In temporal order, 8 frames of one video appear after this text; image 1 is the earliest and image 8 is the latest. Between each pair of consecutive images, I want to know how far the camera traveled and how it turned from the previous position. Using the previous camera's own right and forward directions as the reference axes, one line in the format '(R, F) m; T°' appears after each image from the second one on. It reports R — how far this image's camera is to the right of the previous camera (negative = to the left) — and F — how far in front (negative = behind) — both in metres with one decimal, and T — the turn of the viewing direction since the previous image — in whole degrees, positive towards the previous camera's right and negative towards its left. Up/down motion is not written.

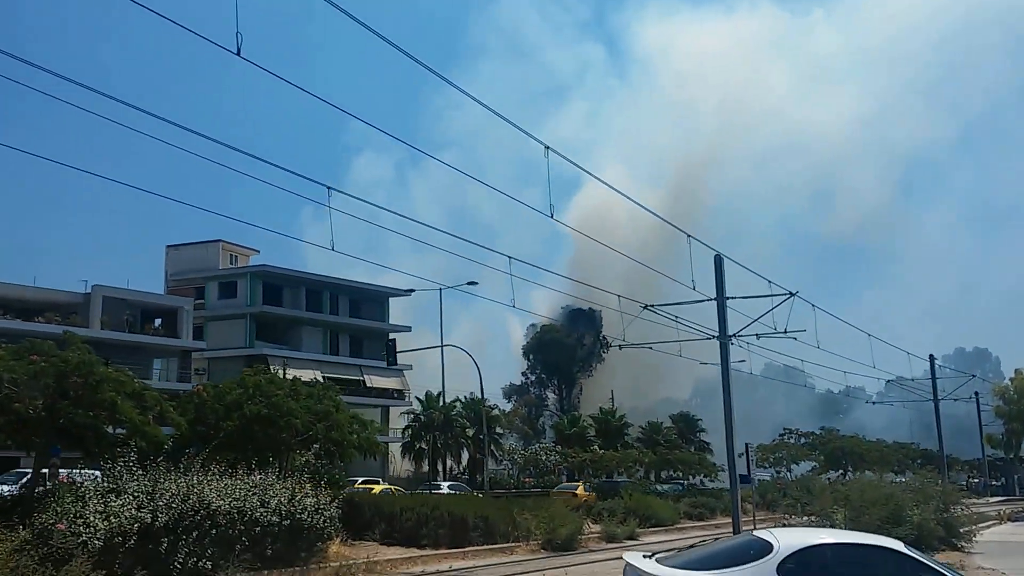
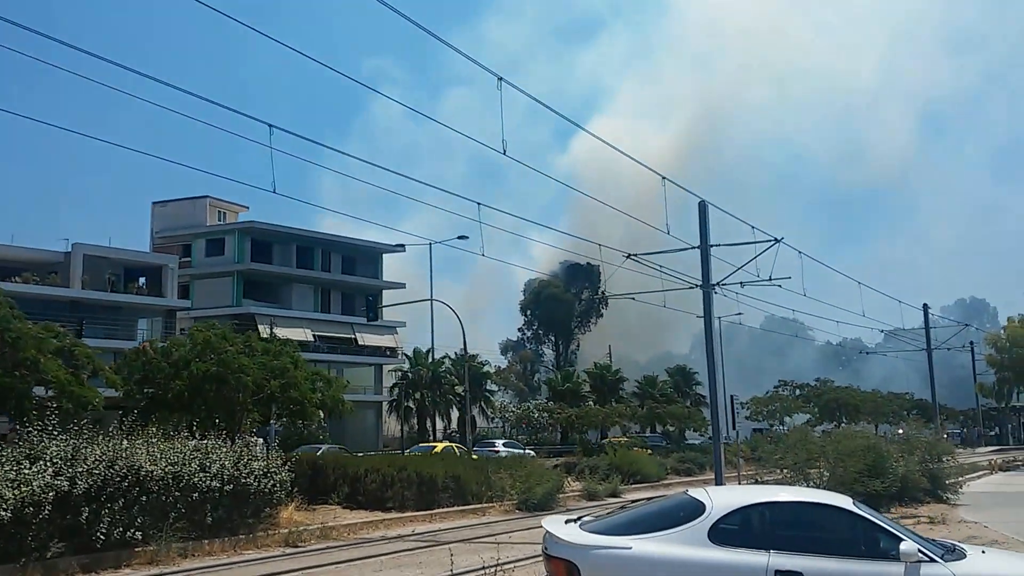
(+0.6, +1.0) m; 0°
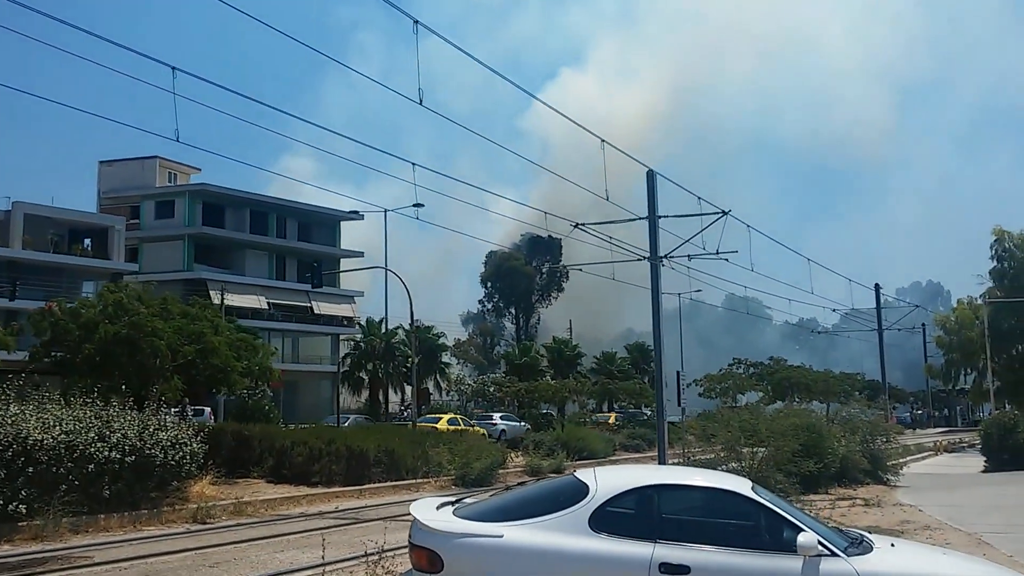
(+0.6, +0.7) m; +1°
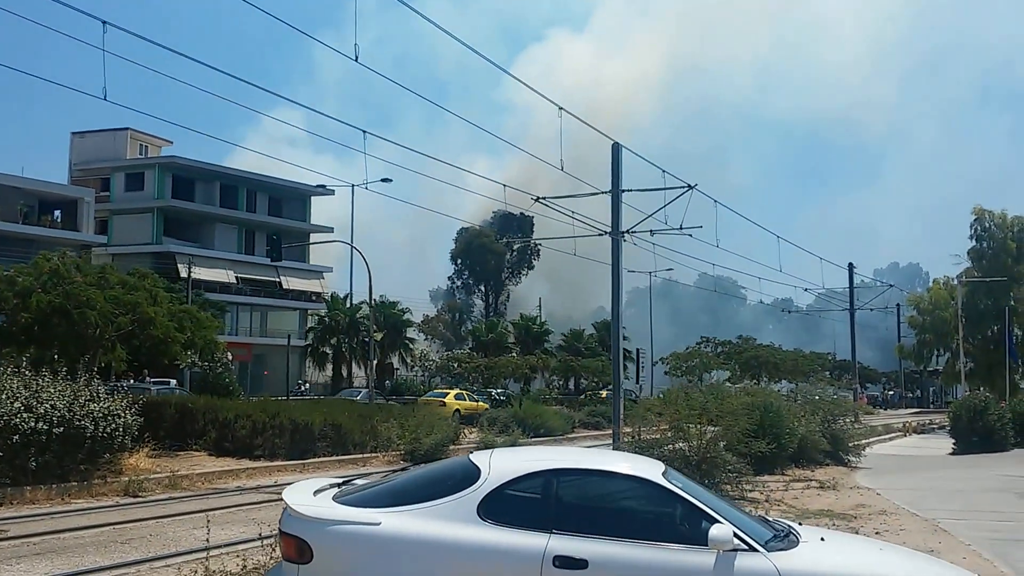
(+0.4, +0.8) m; +1°
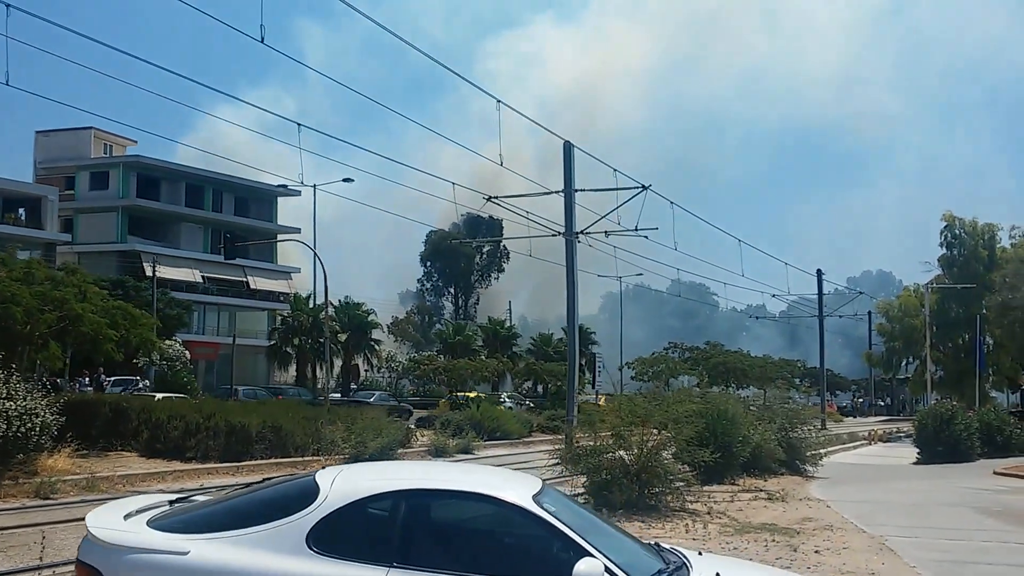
(+0.5, +0.9) m; +1°
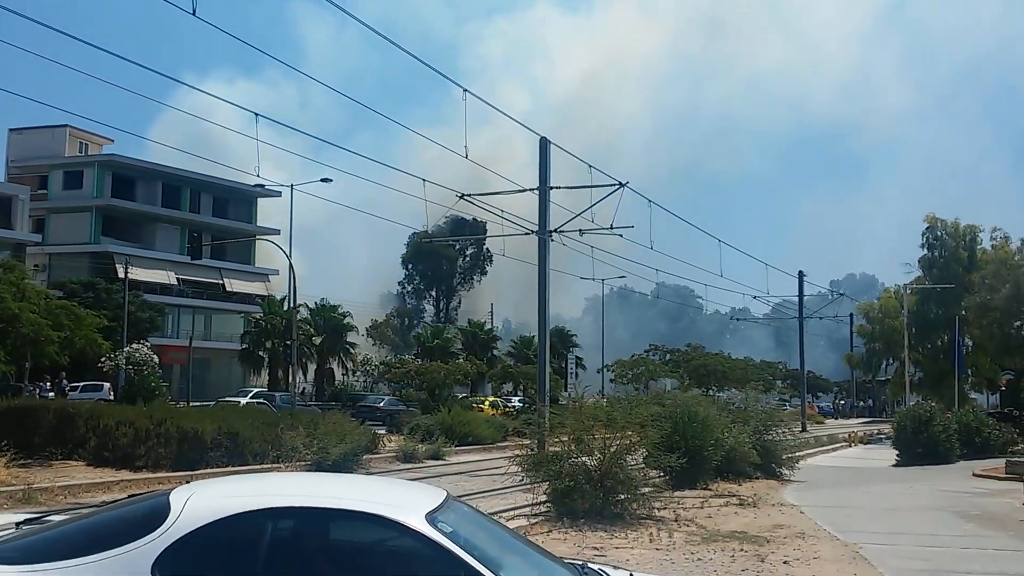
(+0.3, +0.8) m; +1°
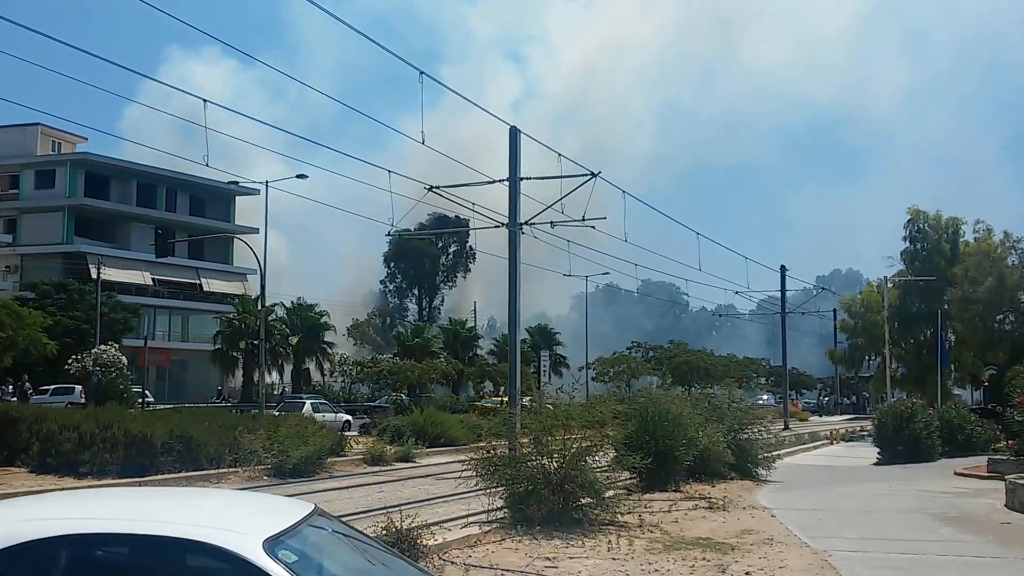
(+0.4, +0.9) m; 0°
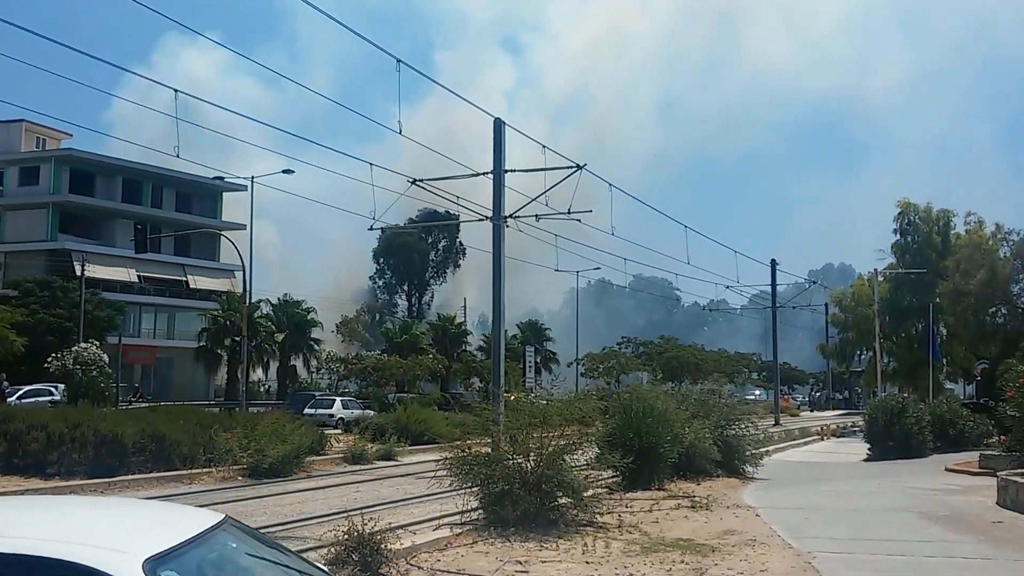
(+0.2, +0.6) m; 0°
